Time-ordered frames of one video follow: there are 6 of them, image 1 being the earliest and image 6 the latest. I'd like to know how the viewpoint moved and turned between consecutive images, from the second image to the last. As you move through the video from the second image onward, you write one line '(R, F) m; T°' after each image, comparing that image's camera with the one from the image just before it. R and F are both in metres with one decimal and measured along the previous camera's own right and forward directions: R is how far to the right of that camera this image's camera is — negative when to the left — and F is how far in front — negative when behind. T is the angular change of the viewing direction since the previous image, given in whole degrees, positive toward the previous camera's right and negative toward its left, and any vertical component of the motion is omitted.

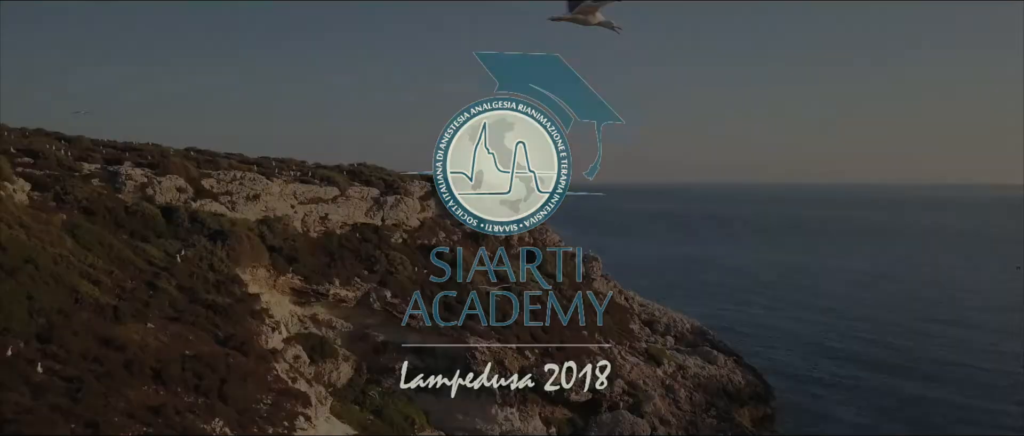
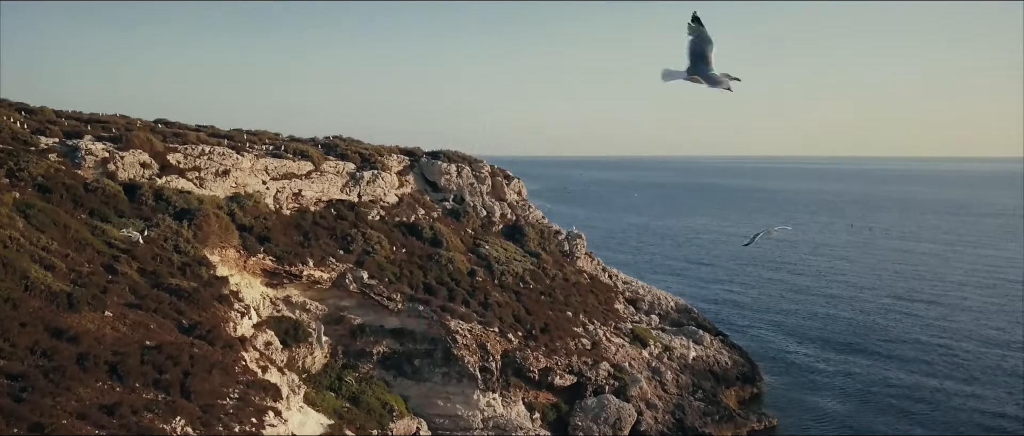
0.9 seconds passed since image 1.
(-0.1, +1.2) m; +1°
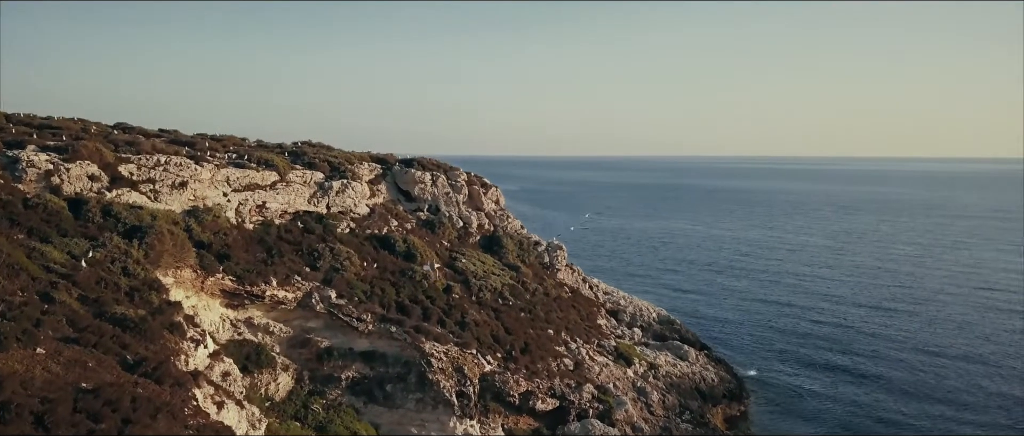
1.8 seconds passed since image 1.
(-0.1, +1.7) m; +1°
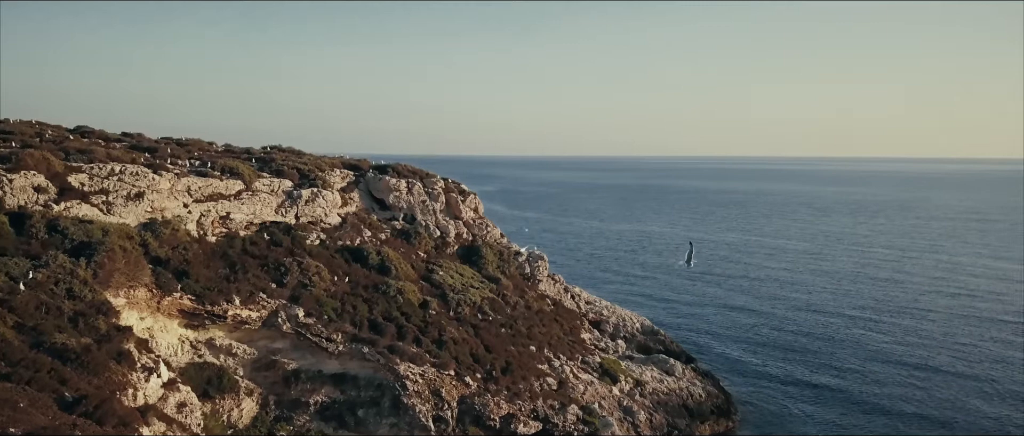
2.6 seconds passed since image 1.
(-0.1, +1.5) m; +1°
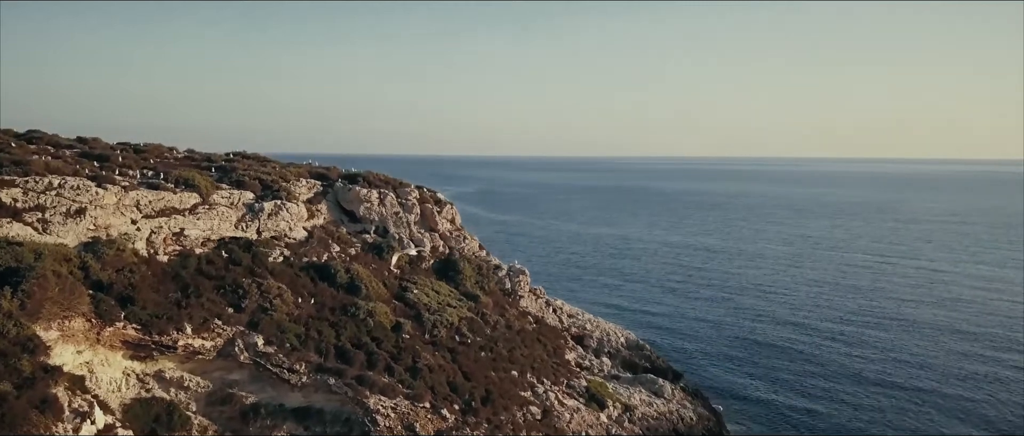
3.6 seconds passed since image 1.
(-0.1, +2.1) m; +1°
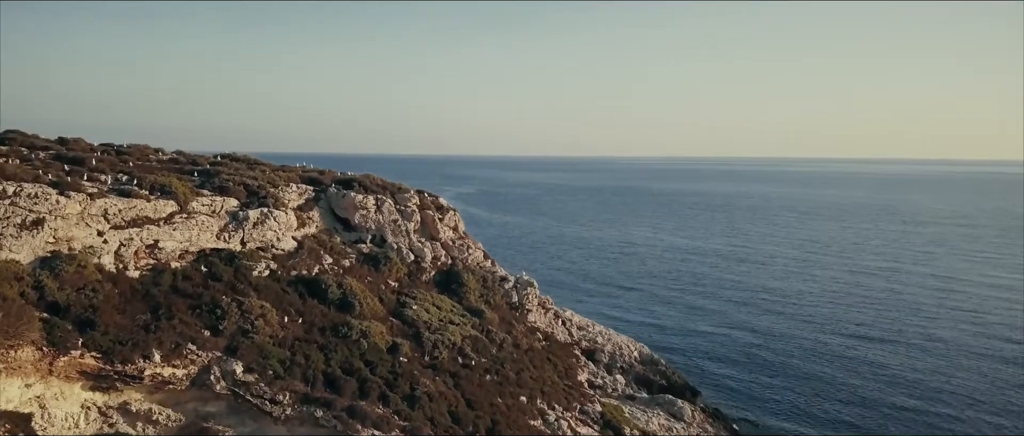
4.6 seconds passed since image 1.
(-0.2, +2.4) m; 0°
